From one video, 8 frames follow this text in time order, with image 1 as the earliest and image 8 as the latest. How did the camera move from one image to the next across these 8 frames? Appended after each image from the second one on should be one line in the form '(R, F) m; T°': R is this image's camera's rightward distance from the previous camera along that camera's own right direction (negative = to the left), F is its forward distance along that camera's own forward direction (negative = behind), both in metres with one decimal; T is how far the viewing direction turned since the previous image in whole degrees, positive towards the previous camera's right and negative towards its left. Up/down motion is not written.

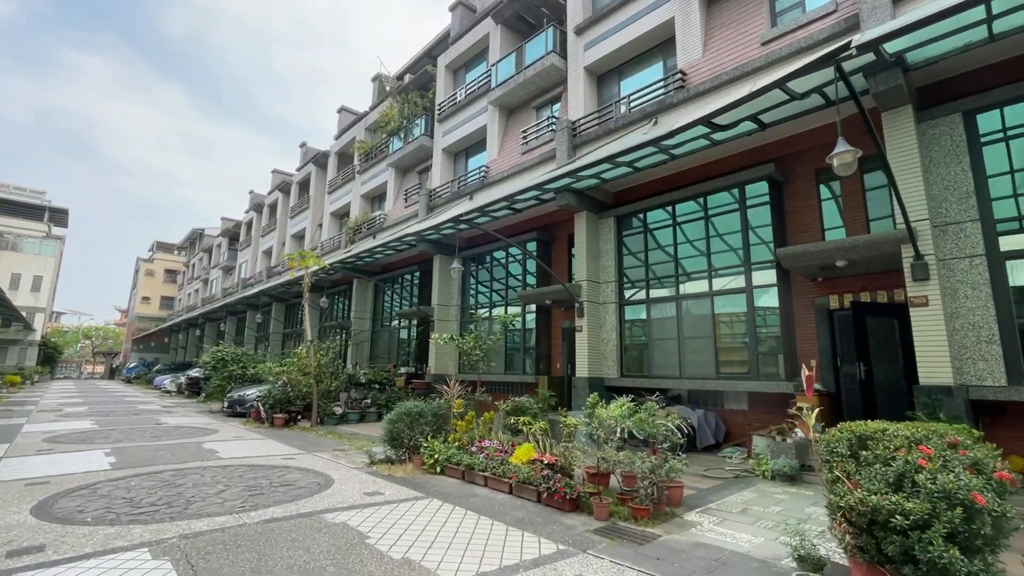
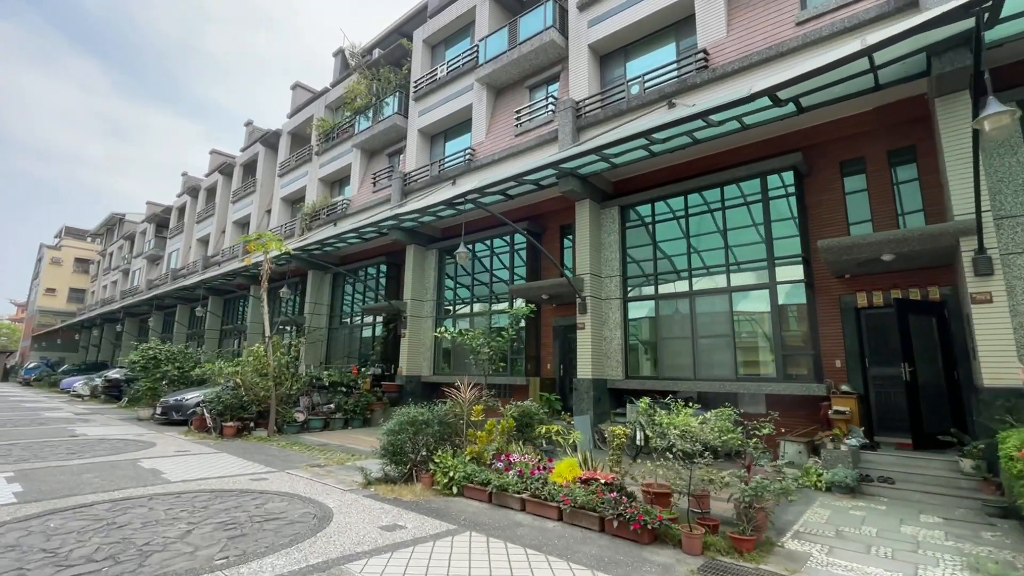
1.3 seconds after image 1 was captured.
(-1.2, +1.2) m; +7°
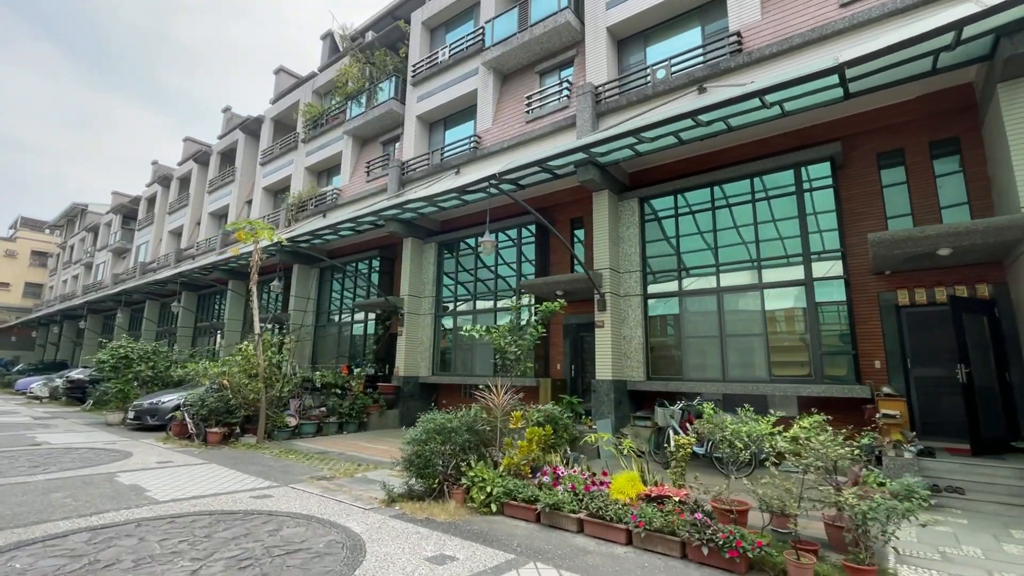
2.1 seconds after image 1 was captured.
(-0.8, +0.7) m; +3°
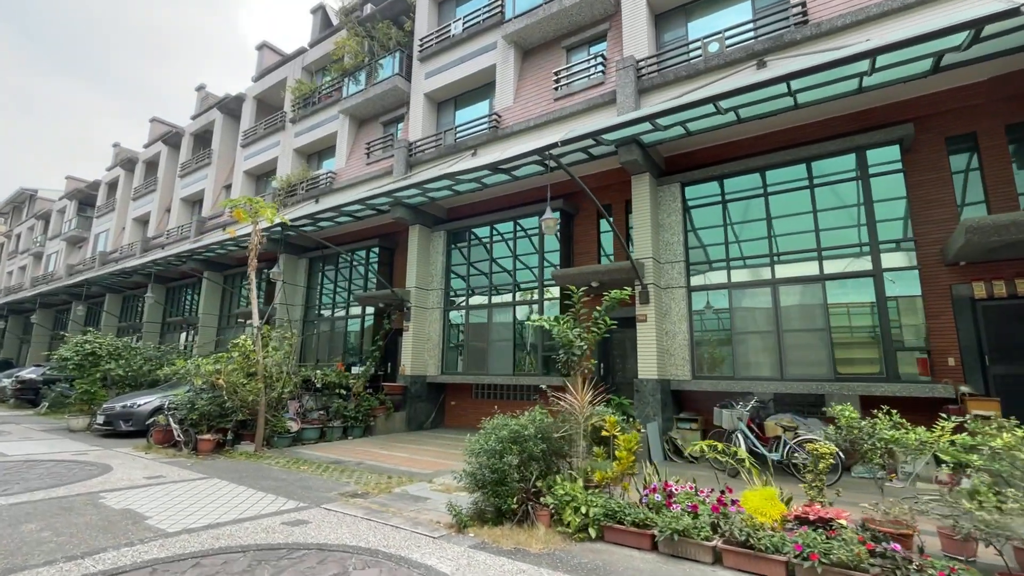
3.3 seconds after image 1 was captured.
(-1.2, +1.0) m; +4°
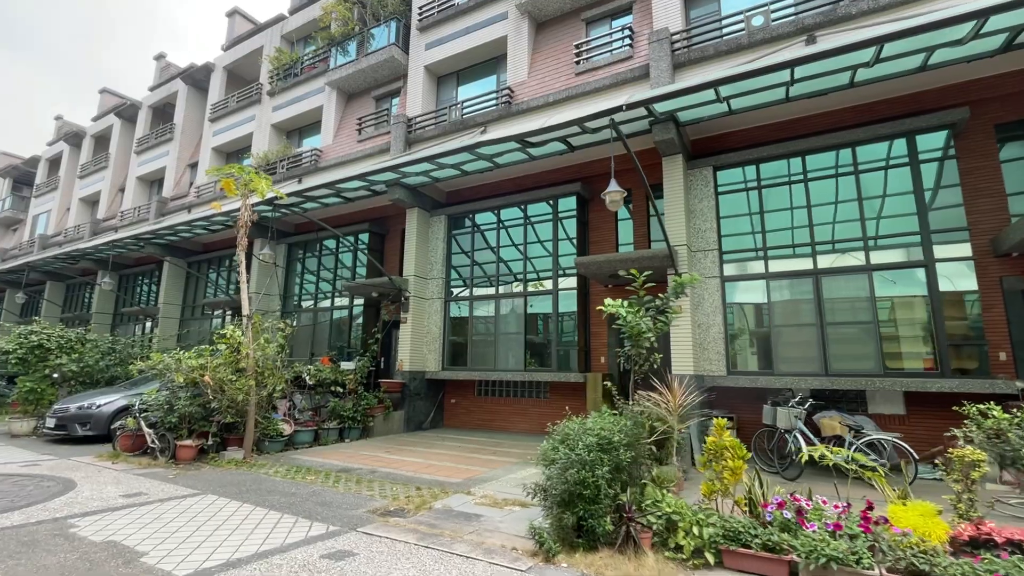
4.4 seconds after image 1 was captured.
(-1.1, +0.9) m; +4°
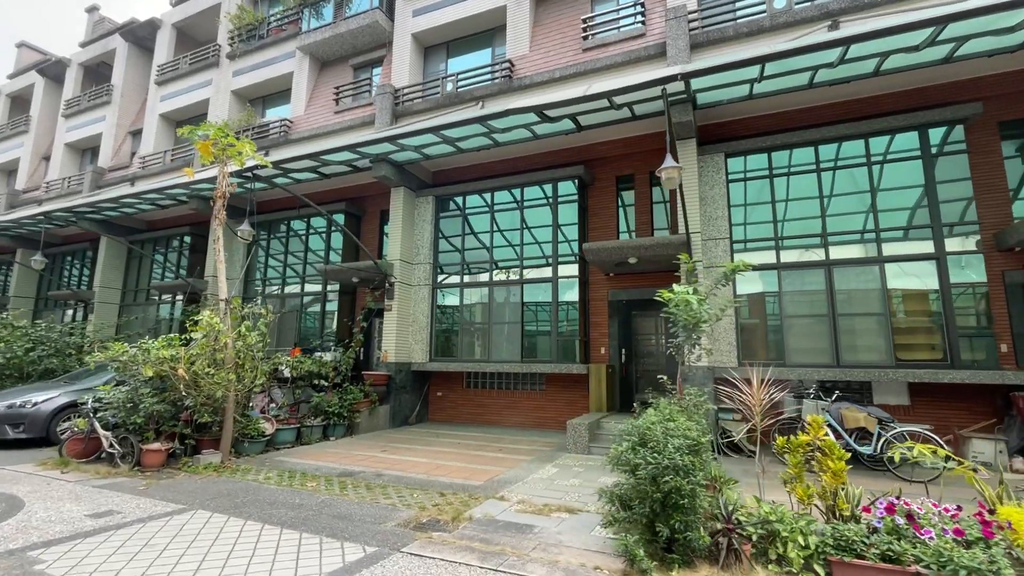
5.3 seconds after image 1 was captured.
(-1.0, +0.6) m; +6°
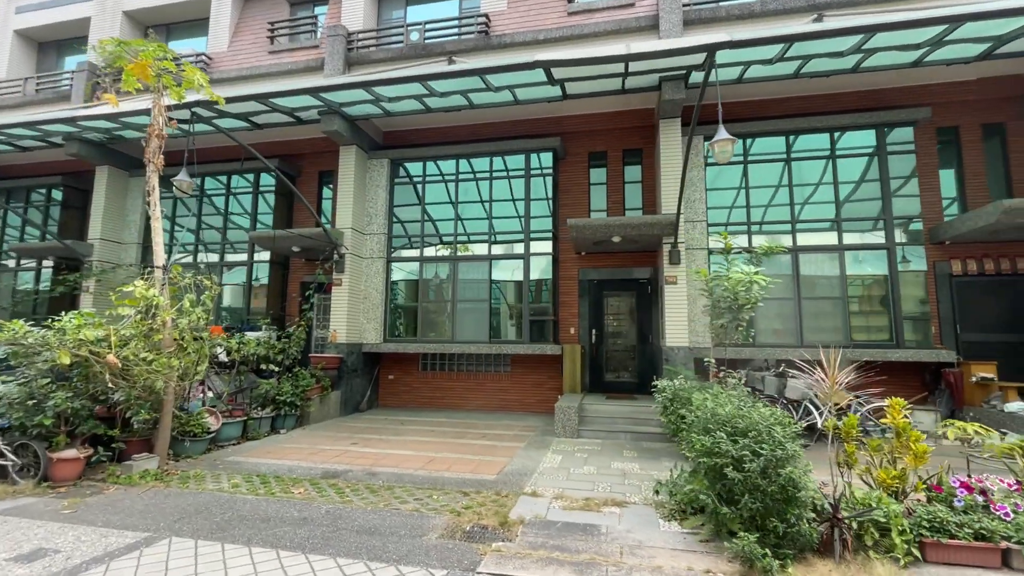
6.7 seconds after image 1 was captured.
(-1.3, +0.7) m; +12°
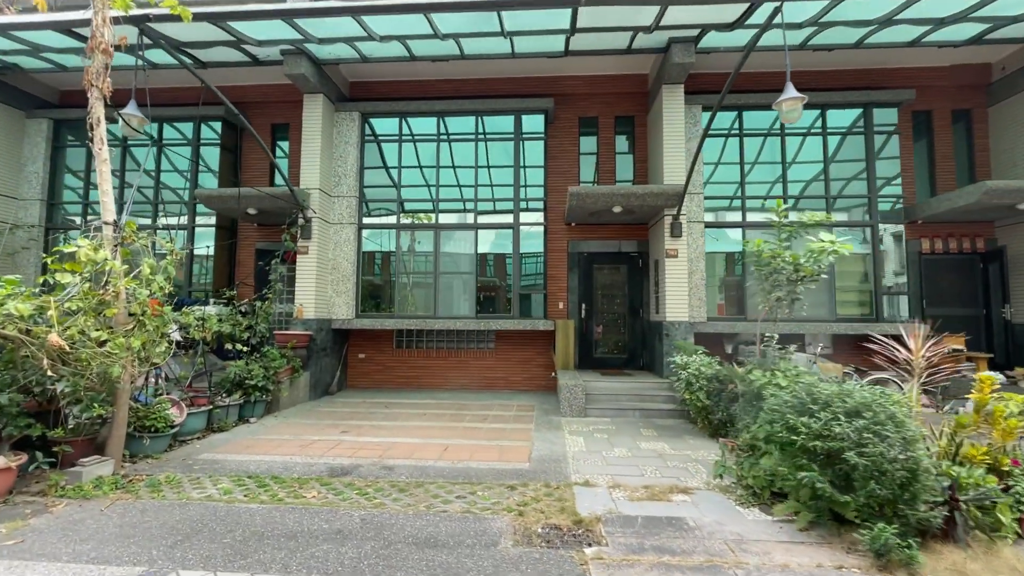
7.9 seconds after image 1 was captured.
(-1.1, +0.7) m; +8°
